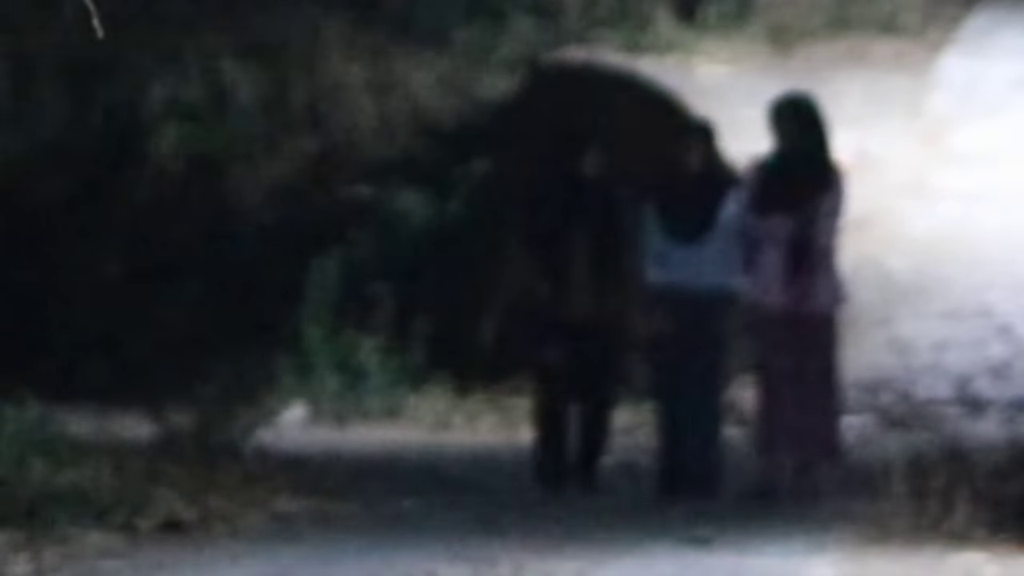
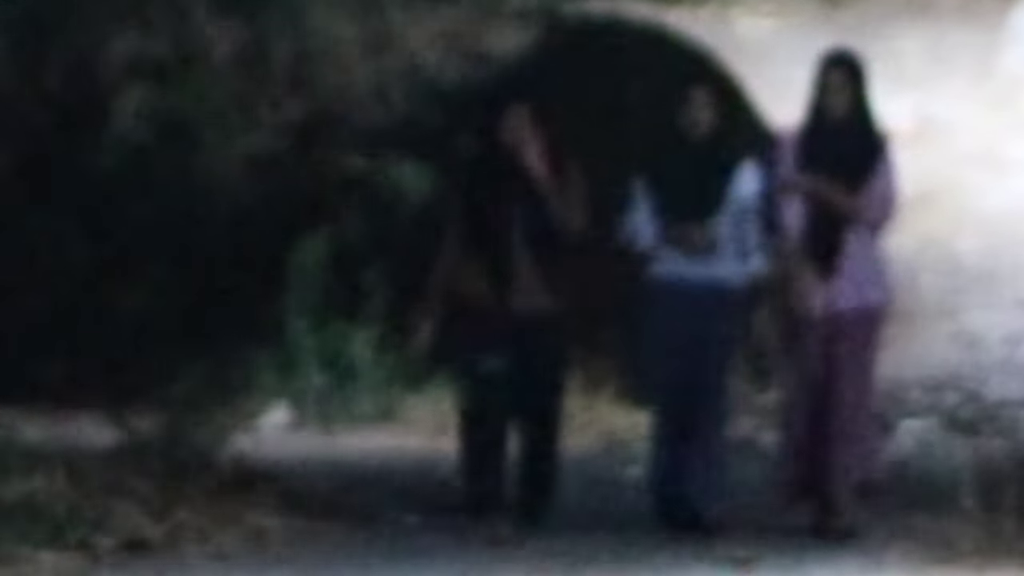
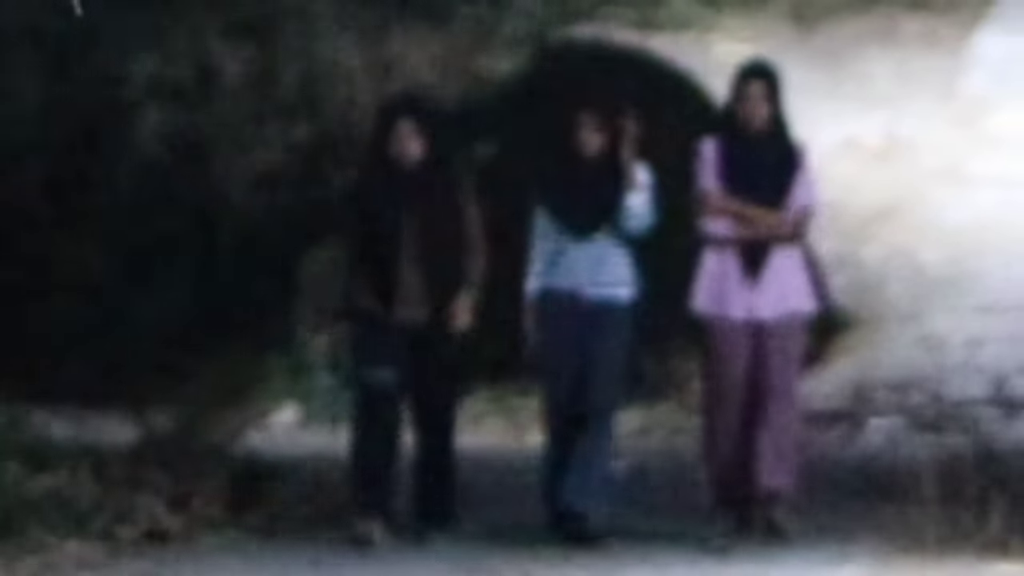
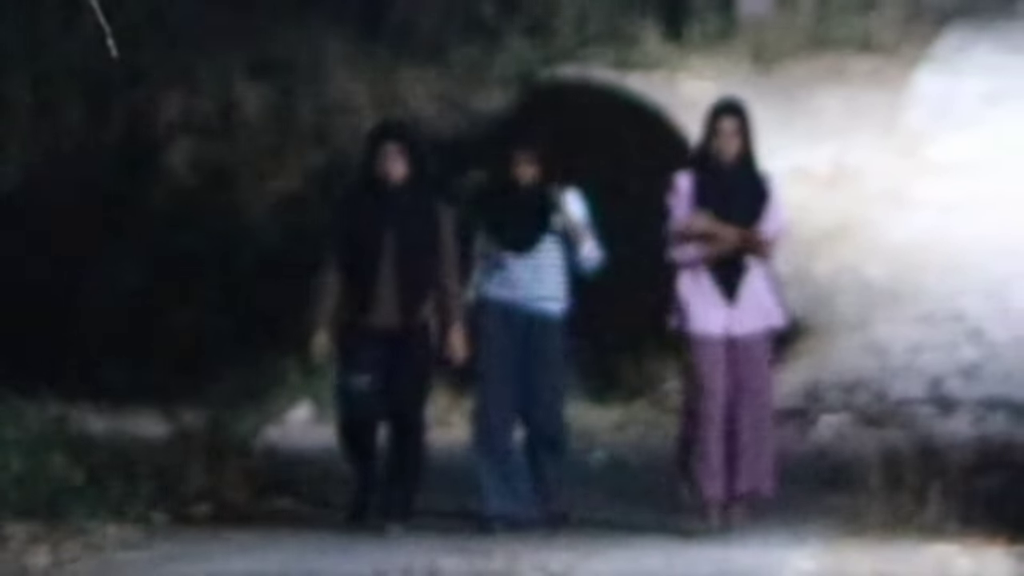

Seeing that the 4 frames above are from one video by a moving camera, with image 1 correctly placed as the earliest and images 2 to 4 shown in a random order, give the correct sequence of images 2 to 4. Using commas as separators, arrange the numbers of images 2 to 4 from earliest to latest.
2, 3, 4
